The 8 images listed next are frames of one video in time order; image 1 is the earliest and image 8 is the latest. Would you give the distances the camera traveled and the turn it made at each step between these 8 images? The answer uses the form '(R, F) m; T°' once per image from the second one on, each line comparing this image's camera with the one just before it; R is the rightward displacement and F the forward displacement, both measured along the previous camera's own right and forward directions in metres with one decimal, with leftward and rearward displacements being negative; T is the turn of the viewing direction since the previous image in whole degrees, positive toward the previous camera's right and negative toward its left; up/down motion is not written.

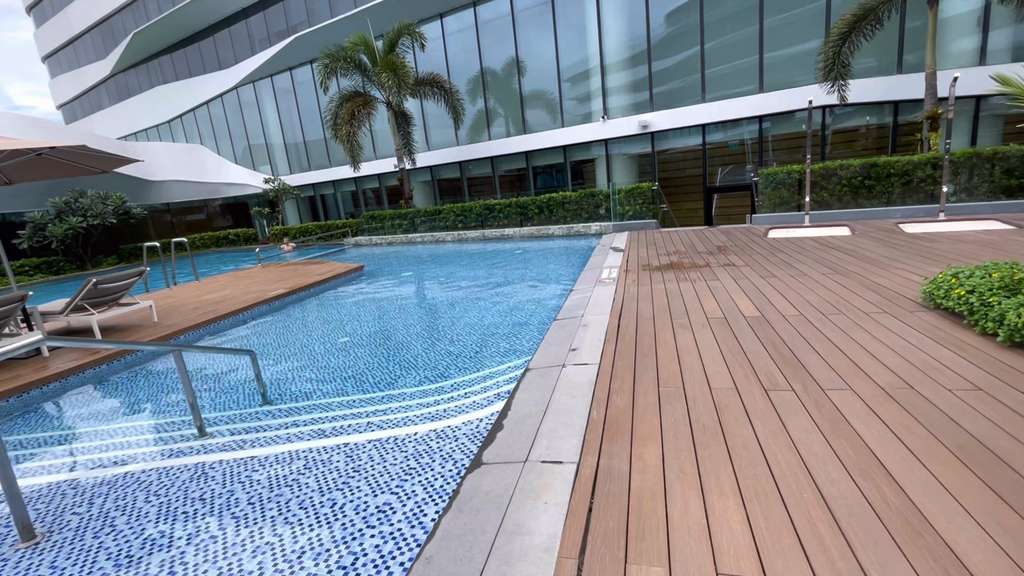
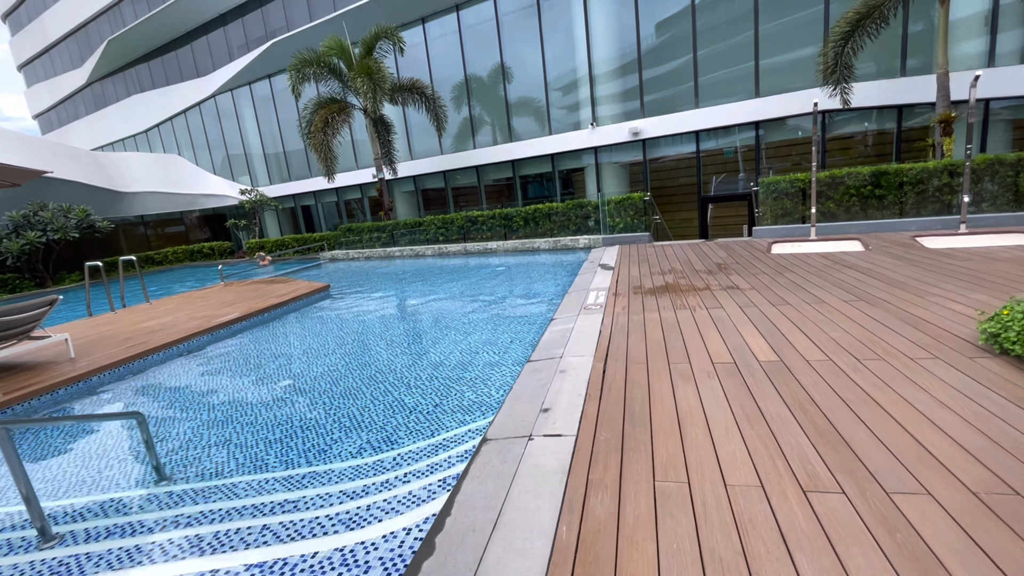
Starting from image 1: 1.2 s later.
(+0.2, +0.8) m; +1°
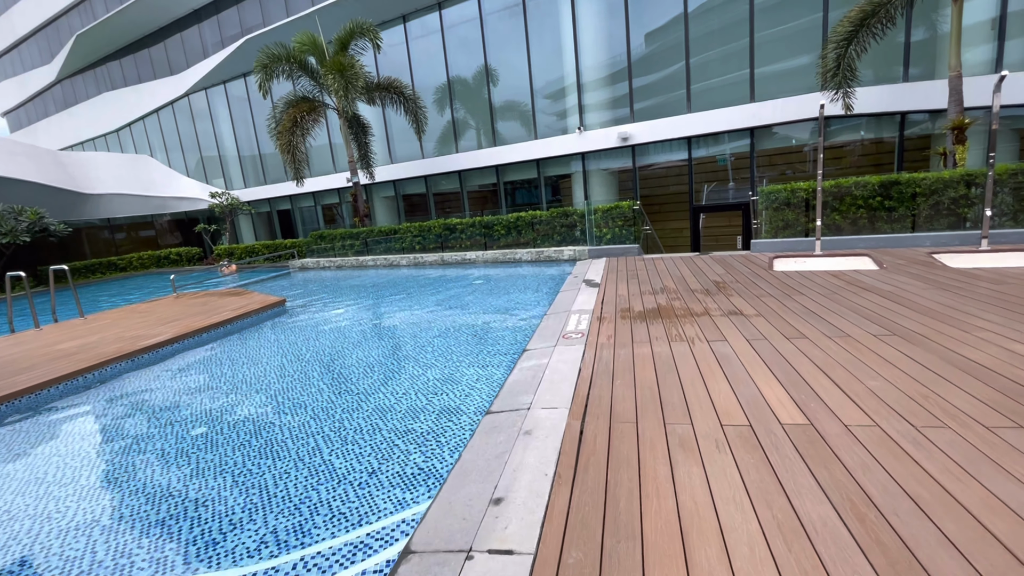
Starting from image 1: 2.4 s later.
(+0.2, +0.8) m; +1°
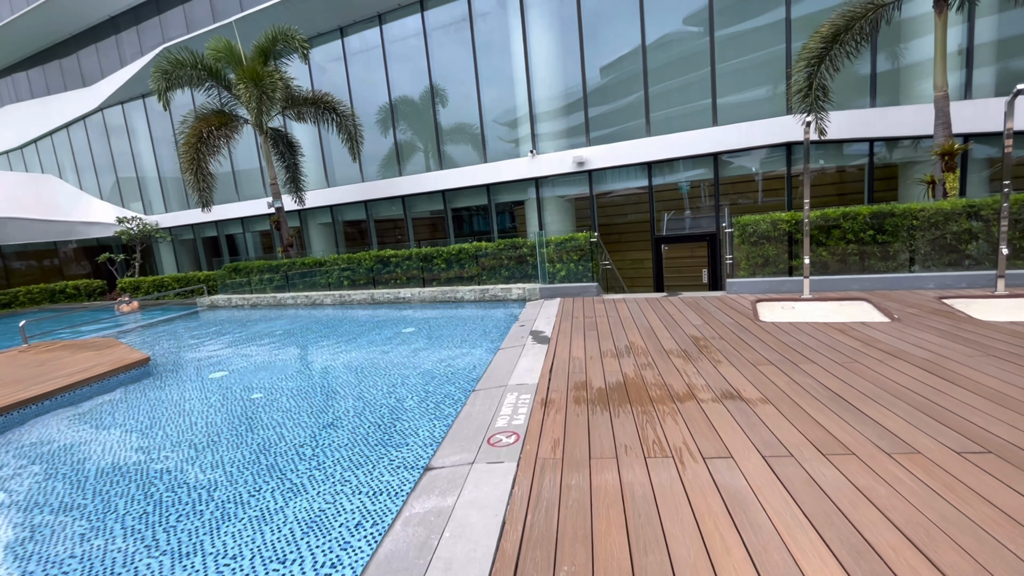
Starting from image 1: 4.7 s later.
(+0.4, +1.4) m; +5°
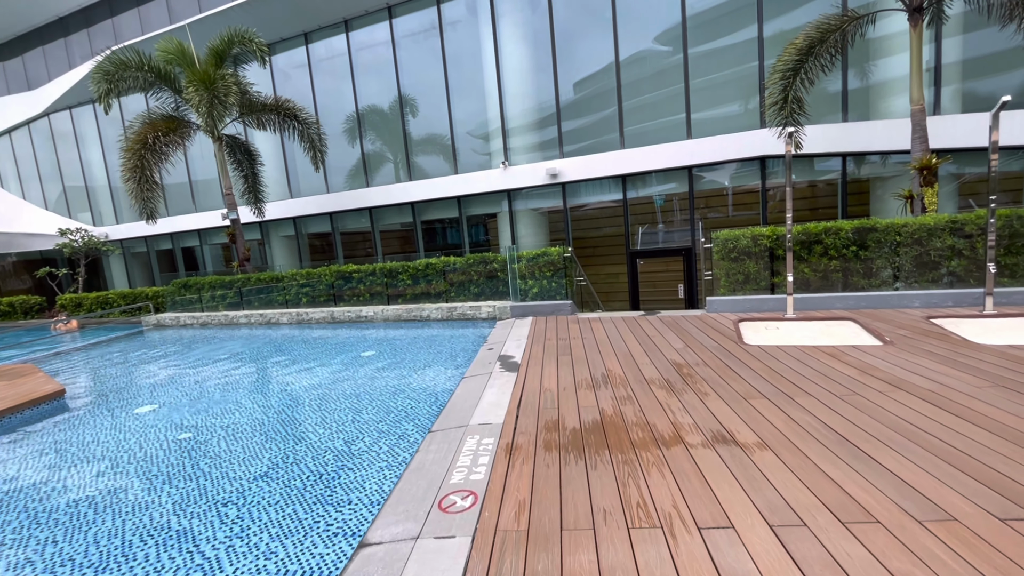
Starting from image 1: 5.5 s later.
(+0.1, +0.5) m; +3°
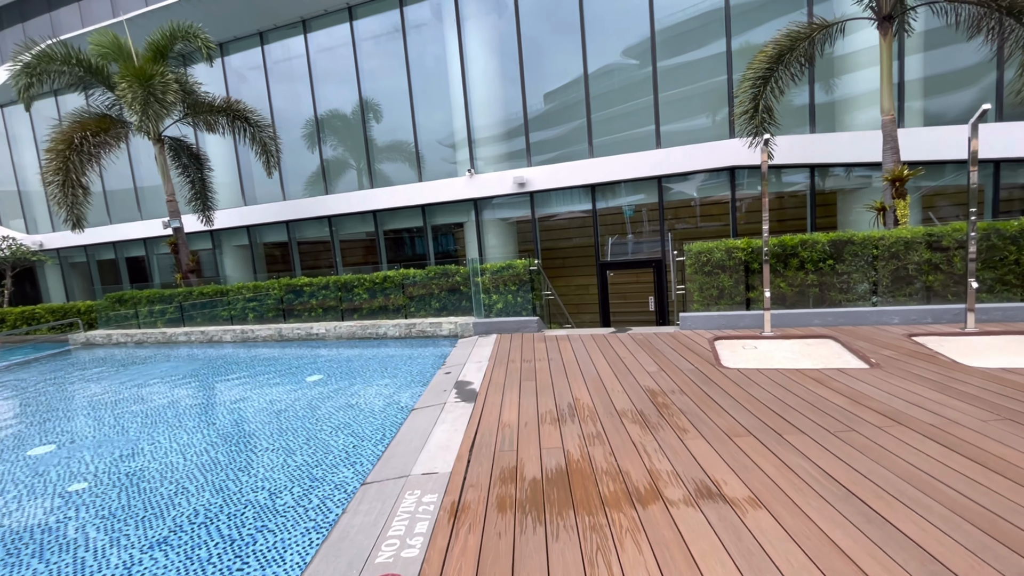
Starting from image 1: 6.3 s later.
(+0.1, +0.5) m; +3°
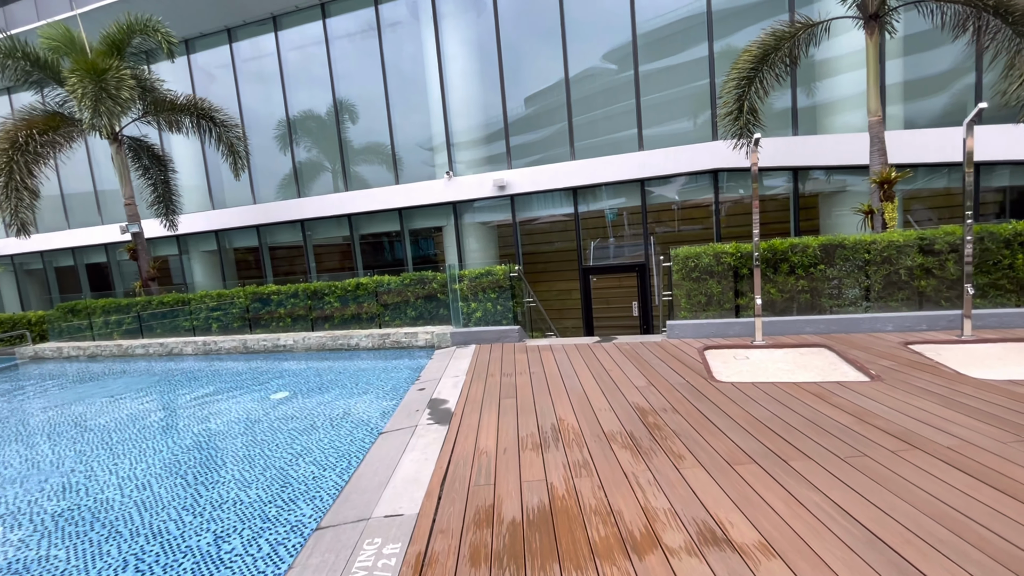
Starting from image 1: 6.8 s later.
(0.0, +0.3) m; +2°
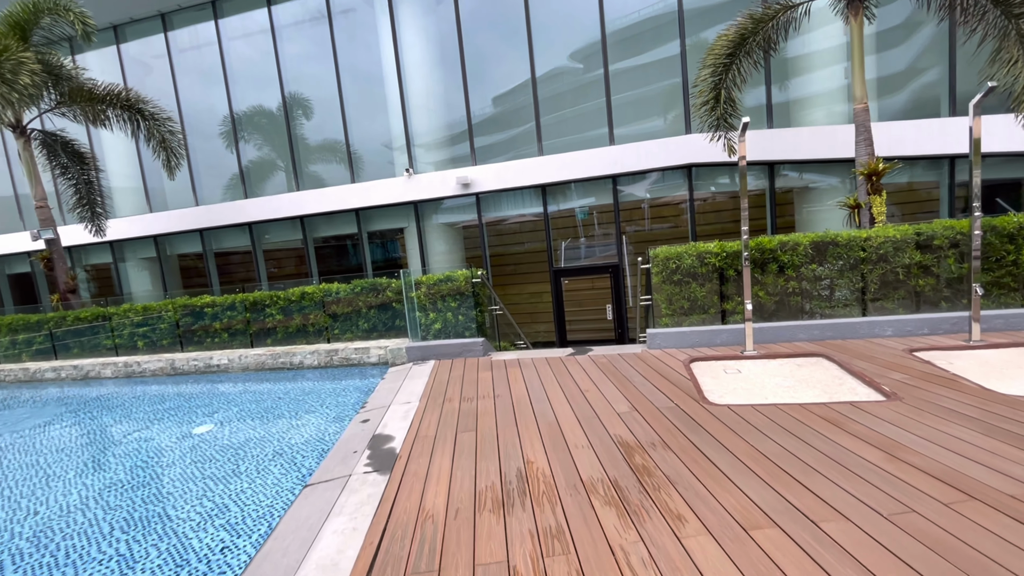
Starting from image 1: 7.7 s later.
(+0.1, +0.6) m; +3°
